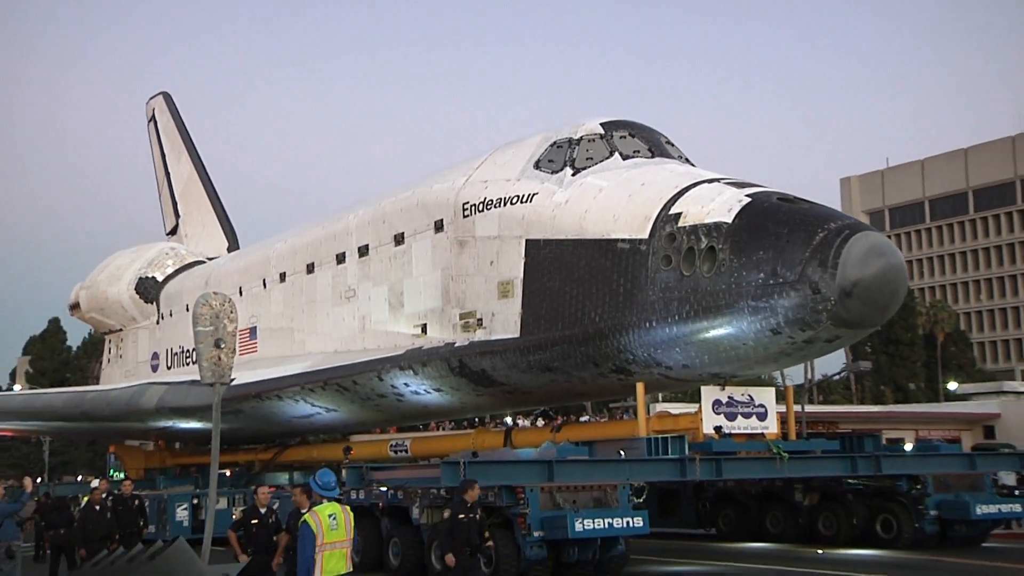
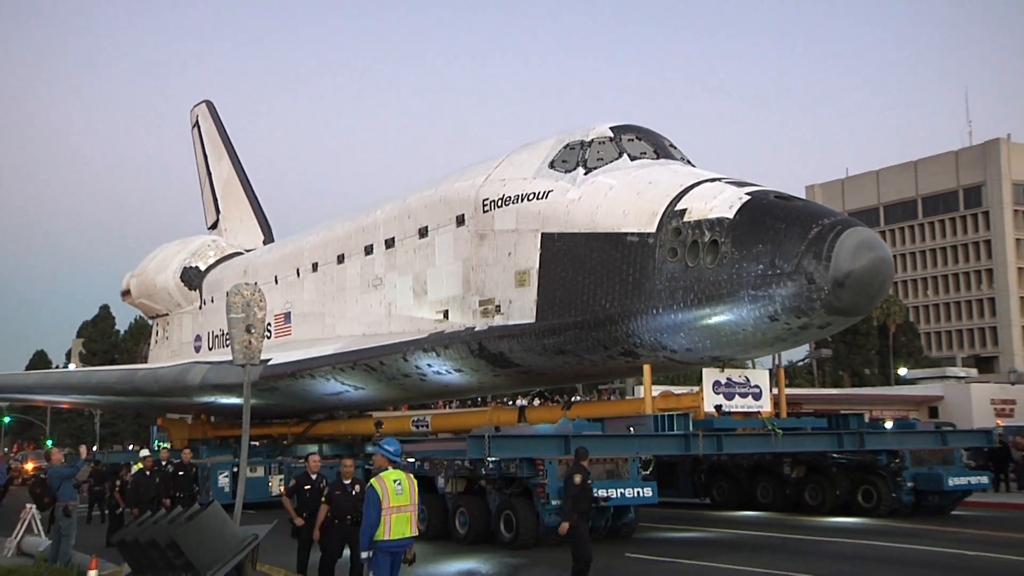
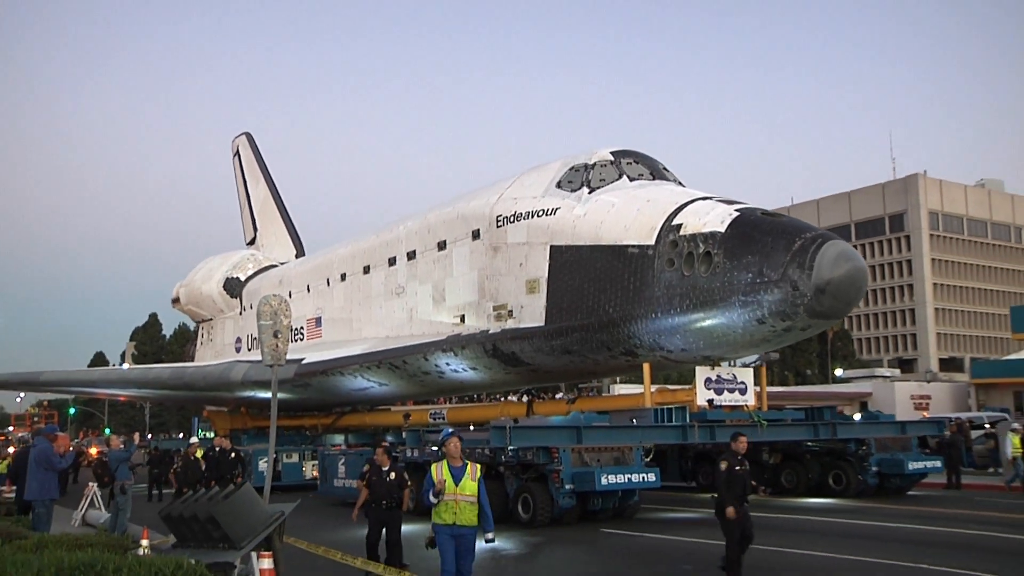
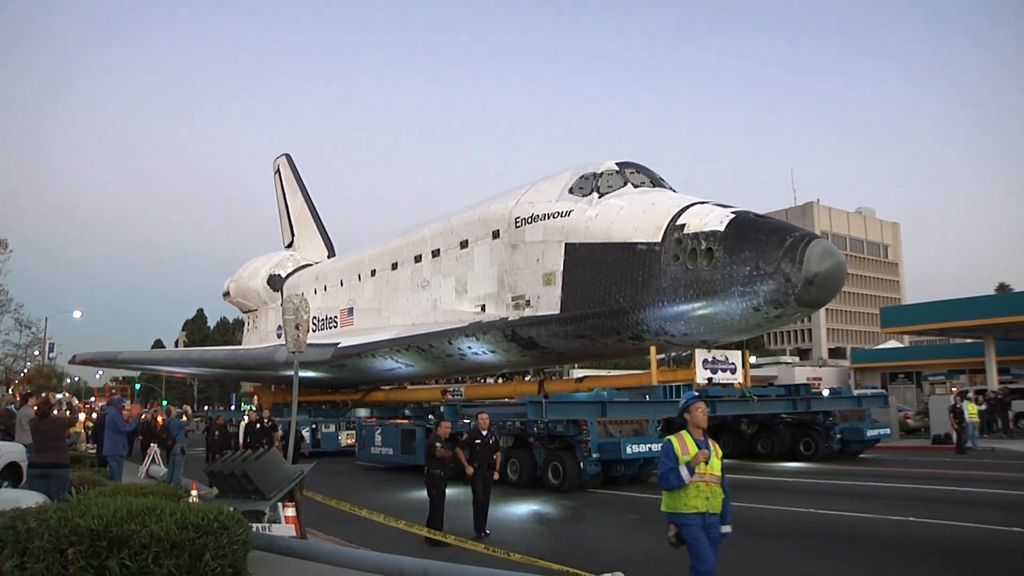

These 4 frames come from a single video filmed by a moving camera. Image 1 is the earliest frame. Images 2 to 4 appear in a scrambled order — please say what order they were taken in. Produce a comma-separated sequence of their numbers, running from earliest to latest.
2, 3, 4
